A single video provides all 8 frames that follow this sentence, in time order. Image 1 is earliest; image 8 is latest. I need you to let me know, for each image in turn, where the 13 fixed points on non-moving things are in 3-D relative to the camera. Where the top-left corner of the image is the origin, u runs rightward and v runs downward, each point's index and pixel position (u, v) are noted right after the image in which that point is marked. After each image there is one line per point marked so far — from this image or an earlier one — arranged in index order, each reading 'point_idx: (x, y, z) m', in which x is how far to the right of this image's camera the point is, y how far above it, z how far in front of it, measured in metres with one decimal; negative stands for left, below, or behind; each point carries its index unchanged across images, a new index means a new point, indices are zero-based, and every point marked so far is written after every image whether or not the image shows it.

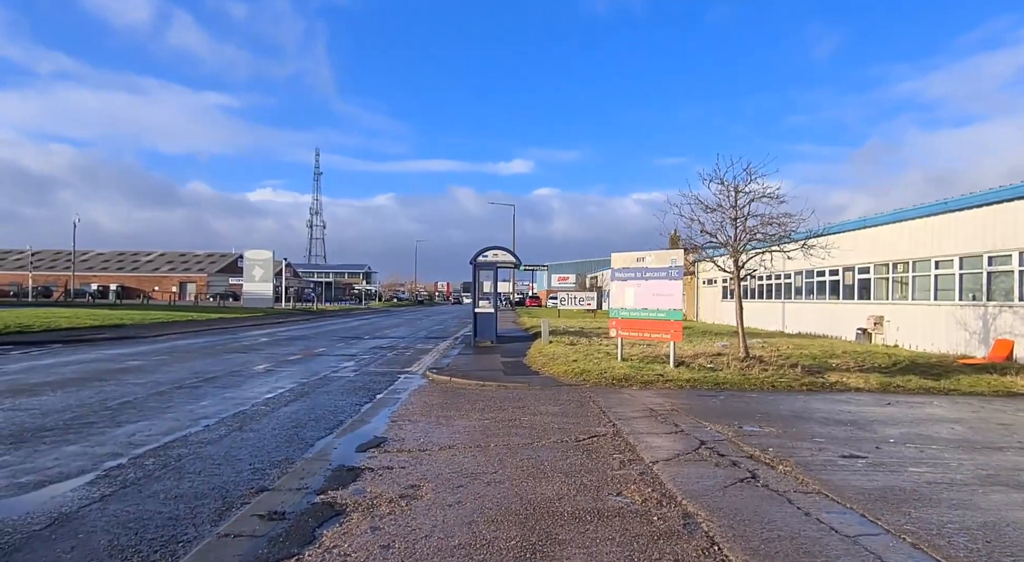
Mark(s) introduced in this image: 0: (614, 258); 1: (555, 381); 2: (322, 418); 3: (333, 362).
0: (+2.4, +0.5, +14.5) m
1: (+0.9, -2.0, +12.1) m
2: (-2.8, -2.0, +9.2) m
3: (-5.0, -2.3, +17.1) m
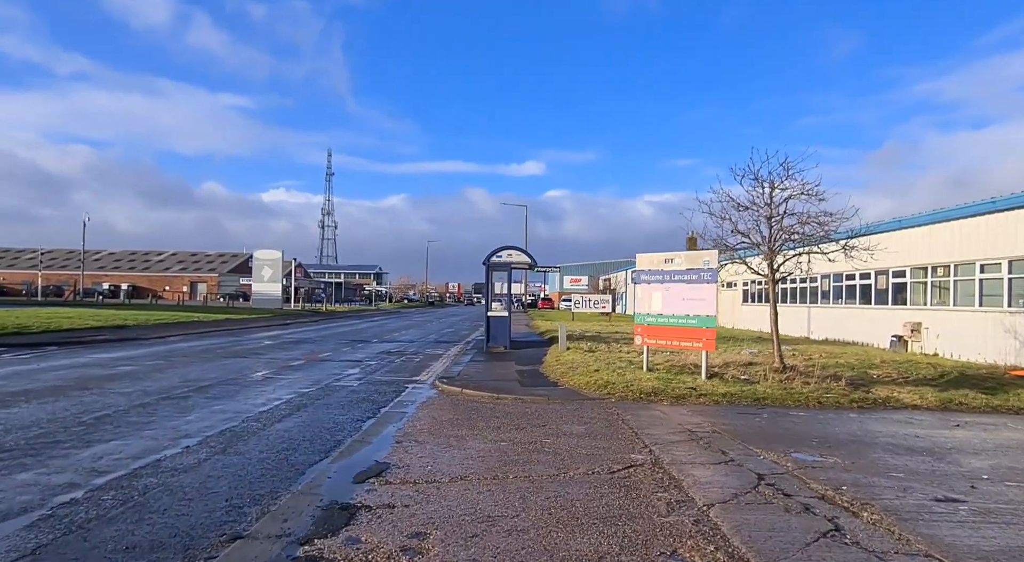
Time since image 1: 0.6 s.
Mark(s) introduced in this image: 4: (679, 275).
0: (+2.8, +0.5, +13.4) m
1: (+1.2, -2.0, +11.1) m
2: (-2.5, -2.1, +8.2) m
3: (-4.6, -2.3, +16.2) m
4: (+3.4, +0.1, +12.6) m
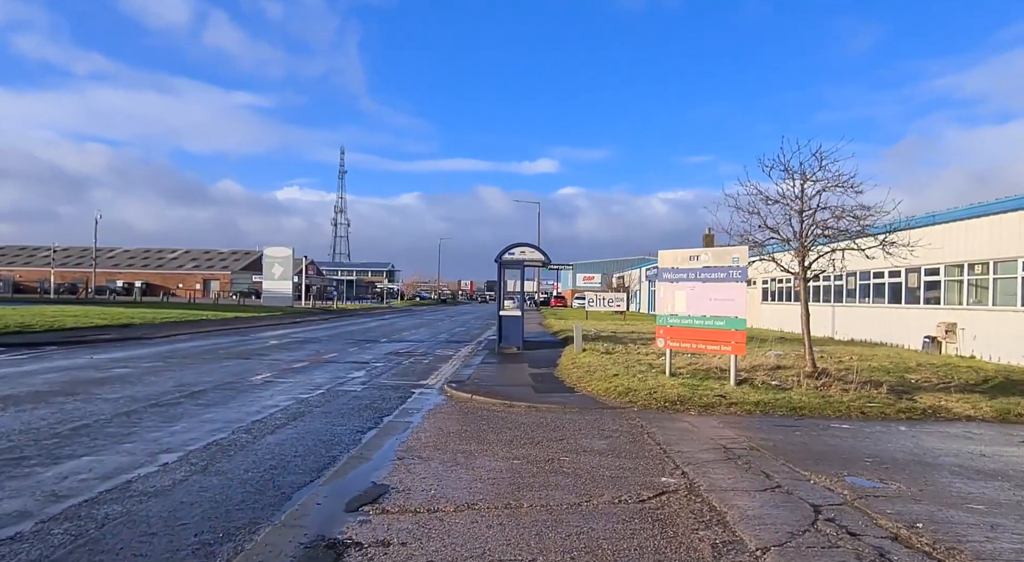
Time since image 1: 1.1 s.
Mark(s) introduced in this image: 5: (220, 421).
0: (+3.0, +0.5, +12.5) m
1: (+1.4, -2.0, +10.2) m
2: (-2.4, -2.1, +7.4) m
3: (-4.2, -2.2, +15.5) m
4: (+3.7, +0.2, +11.7) m
5: (-4.3, -2.1, +9.1) m
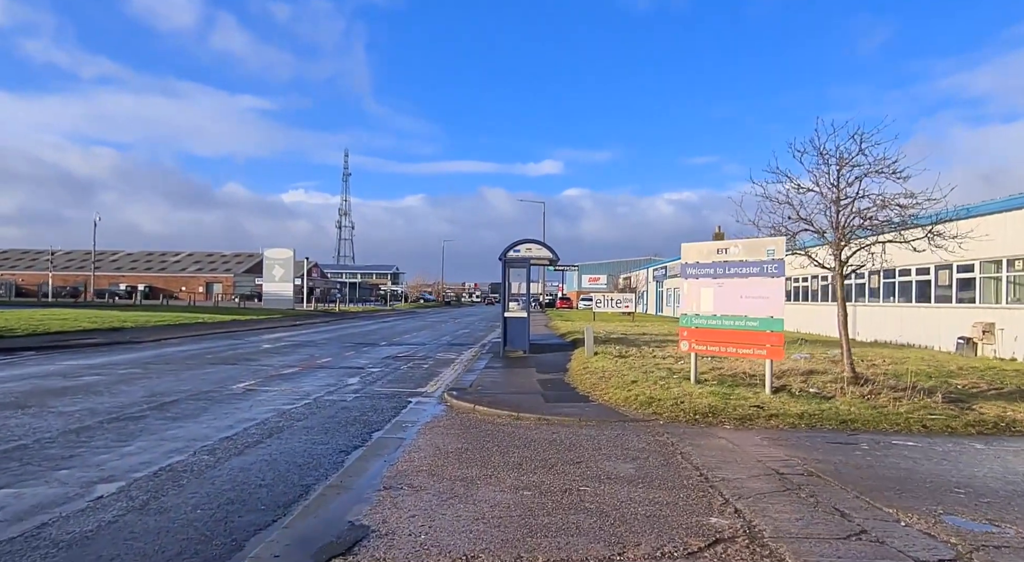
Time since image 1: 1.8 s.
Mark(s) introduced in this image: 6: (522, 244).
0: (+3.1, +0.6, +11.3) m
1: (+1.5, -1.9, +9.0) m
2: (-2.3, -2.0, +6.2) m
3: (-4.1, -2.2, +14.2) m
4: (+3.8, +0.2, +10.4) m
5: (-4.2, -2.0, +7.9) m
6: (+0.3, +1.1, +19.0) m
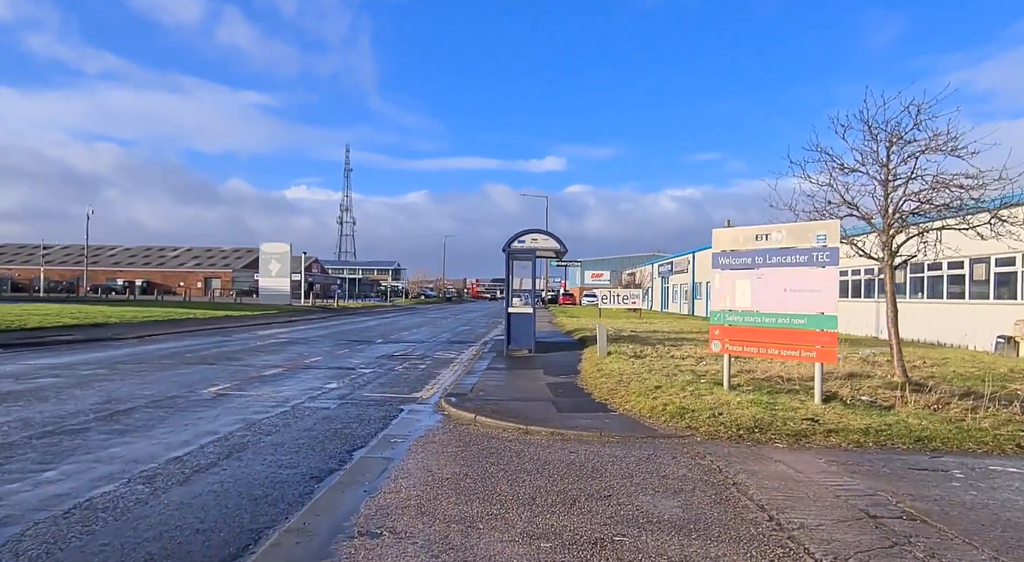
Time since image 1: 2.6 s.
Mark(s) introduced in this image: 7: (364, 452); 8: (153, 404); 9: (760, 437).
0: (+3.2, +0.7, +9.9) m
1: (+1.6, -1.8, +7.6) m
2: (-2.2, -1.9, +4.8) m
3: (-4.0, -2.1, +12.9) m
4: (+3.9, +0.4, +9.0) m
5: (-4.1, -1.9, +6.5) m
6: (+0.4, +1.3, +17.6) m
7: (-1.7, -2.0, +7.1) m
8: (-5.5, -1.9, +9.5) m
9: (+2.8, -1.8, +7.1) m
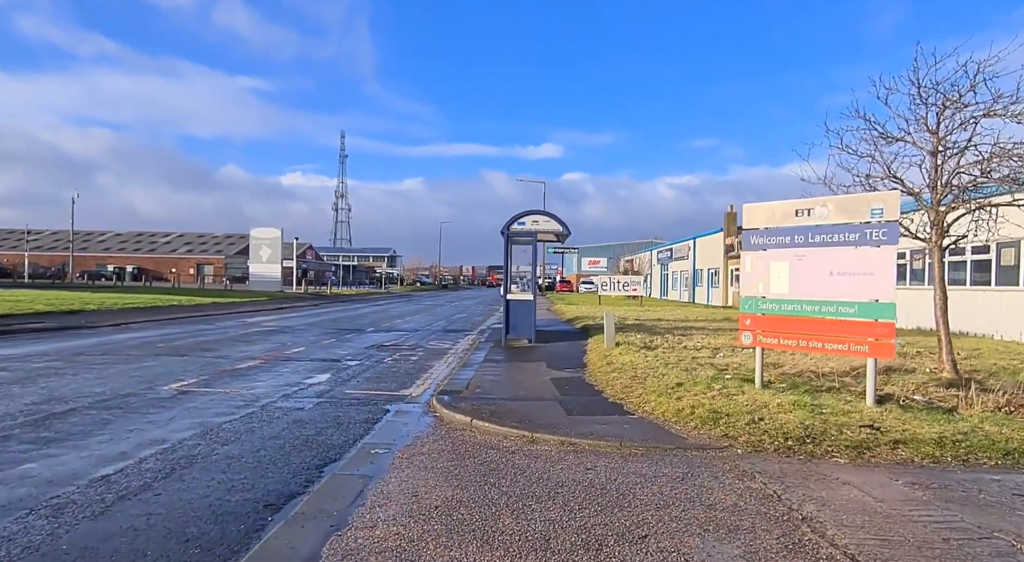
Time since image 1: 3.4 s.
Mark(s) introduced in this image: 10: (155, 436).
0: (+3.3, +1.0, +8.6) m
1: (+1.6, -1.6, +6.4) m
2: (-2.1, -1.7, +3.6) m
3: (-4.0, -1.7, +11.6) m
4: (+3.9, +0.6, +7.8) m
5: (-4.1, -1.7, +5.3) m
6: (+0.4, +1.7, +16.3) m
7: (-1.7, -1.8, +5.9) m
8: (-5.5, -1.6, +8.3) m
9: (+2.9, -1.6, +5.9) m
10: (-4.0, -1.7, +6.9) m
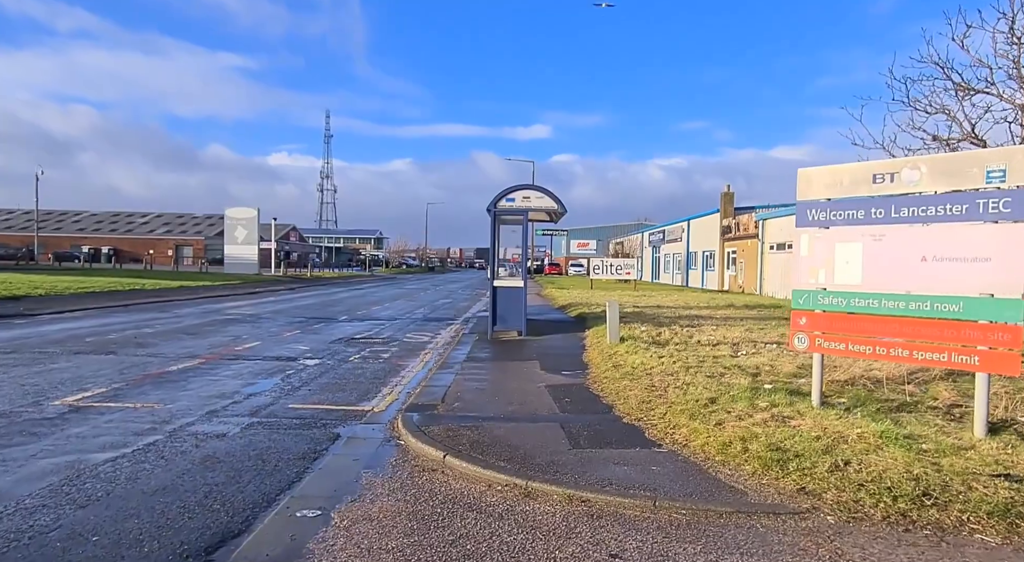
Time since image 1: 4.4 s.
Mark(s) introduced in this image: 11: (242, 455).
0: (+3.1, +1.1, +6.7) m
1: (+1.5, -1.5, +4.5) m
2: (-2.2, -1.7, +1.6) m
3: (-4.2, -1.5, +9.6) m
4: (+3.8, +0.7, +5.9) m
5: (-4.1, -1.6, +3.3) m
6: (+0.1, +2.1, +14.3) m
7: (-1.8, -1.7, +3.9) m
8: (-5.6, -1.5, +6.2) m
9: (+2.8, -1.5, +4.0) m
10: (-4.1, -1.6, +4.9) m
11: (-2.5, -1.6, +5.8) m
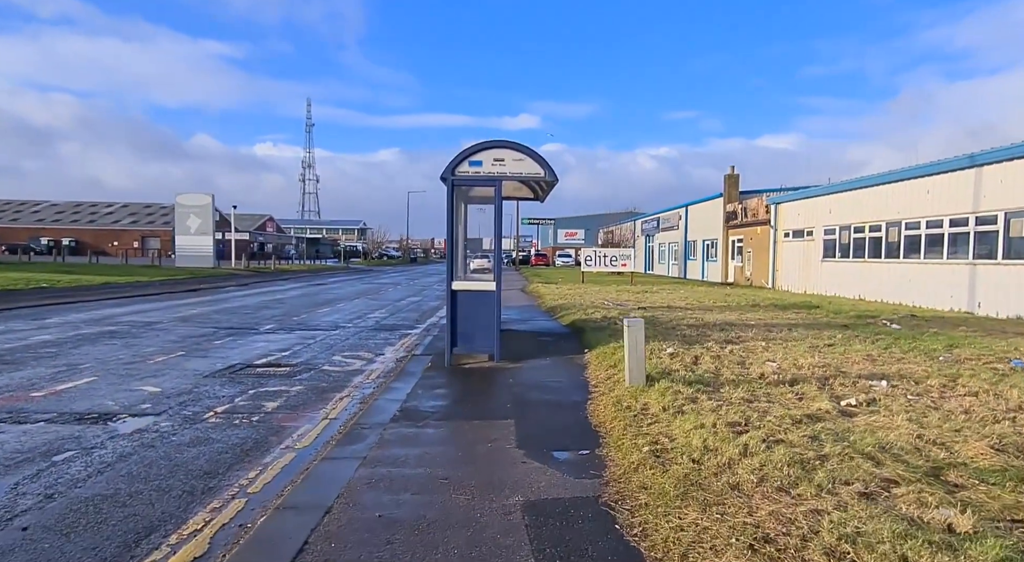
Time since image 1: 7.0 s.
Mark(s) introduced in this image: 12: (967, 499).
0: (+2.8, +1.0, +2.2) m
1: (+1.2, -1.7, 0.0) m
2: (-2.4, -2.0, -2.9) m
3: (-4.6, -1.6, +5.0) m
4: (+3.4, +0.6, +1.4) m
5: (-4.4, -1.8, -1.3) m
6: (-0.4, +2.1, +9.8) m
7: (-2.1, -1.9, -0.6) m
8: (-6.0, -1.7, +1.6) m
9: (+2.5, -1.7, -0.5) m
10: (-4.4, -1.8, +0.3) m
11: (-2.9, -1.8, +1.3) m
12: (+2.9, -1.3, +4.1) m
